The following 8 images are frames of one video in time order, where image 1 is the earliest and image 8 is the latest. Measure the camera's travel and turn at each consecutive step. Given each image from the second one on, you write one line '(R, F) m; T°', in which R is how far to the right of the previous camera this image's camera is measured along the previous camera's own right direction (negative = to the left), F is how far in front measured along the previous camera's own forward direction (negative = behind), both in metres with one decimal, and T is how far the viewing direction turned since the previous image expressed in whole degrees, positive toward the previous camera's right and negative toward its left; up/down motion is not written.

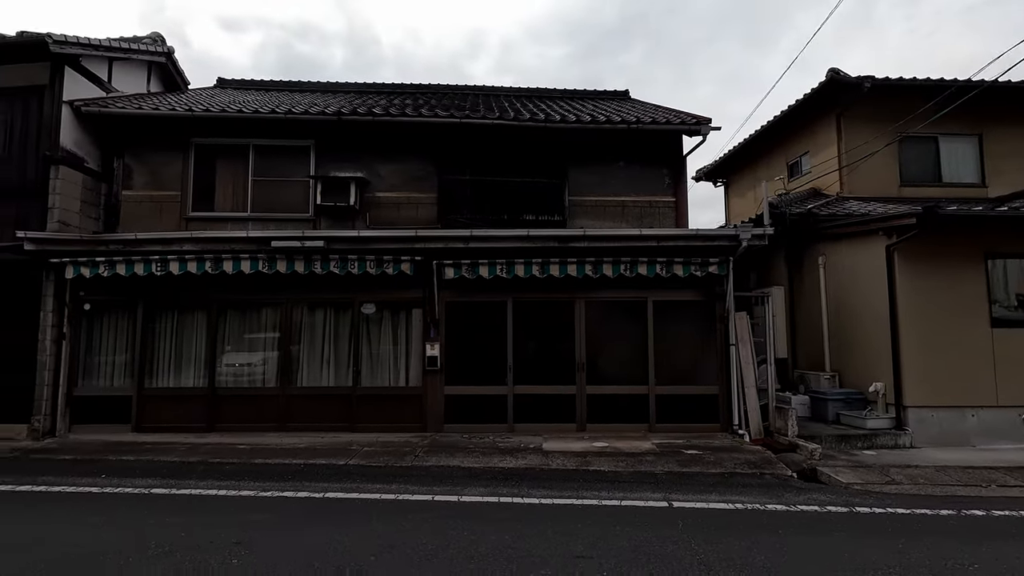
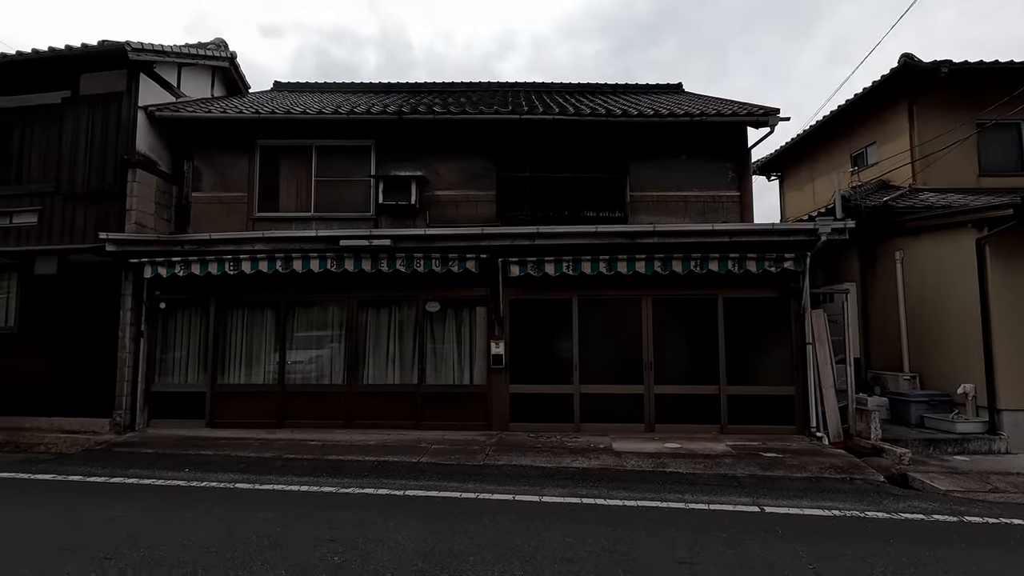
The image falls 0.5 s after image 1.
(-0.5, +0.1) m; -3°
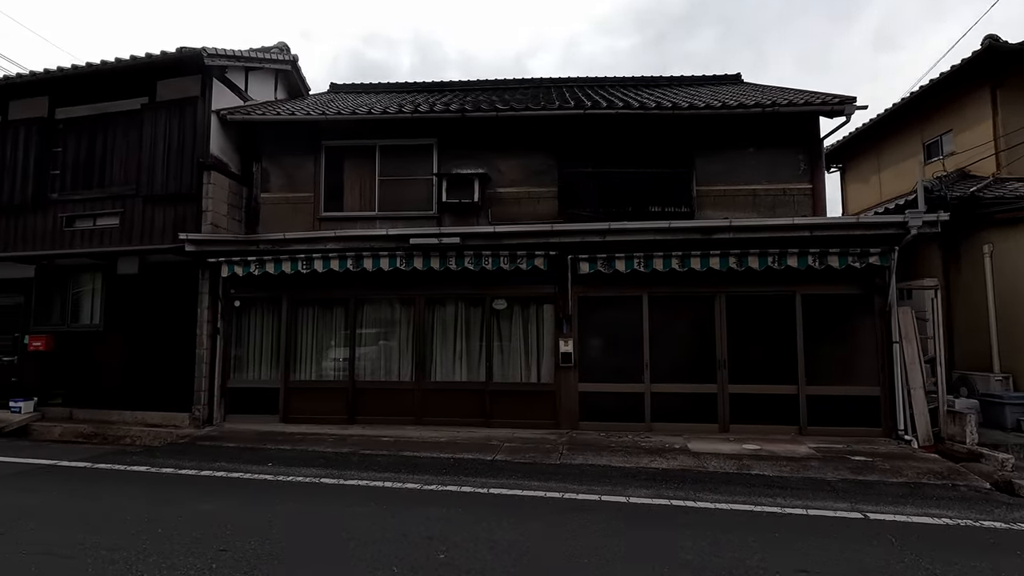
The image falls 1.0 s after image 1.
(-0.5, 0.0) m; -4°
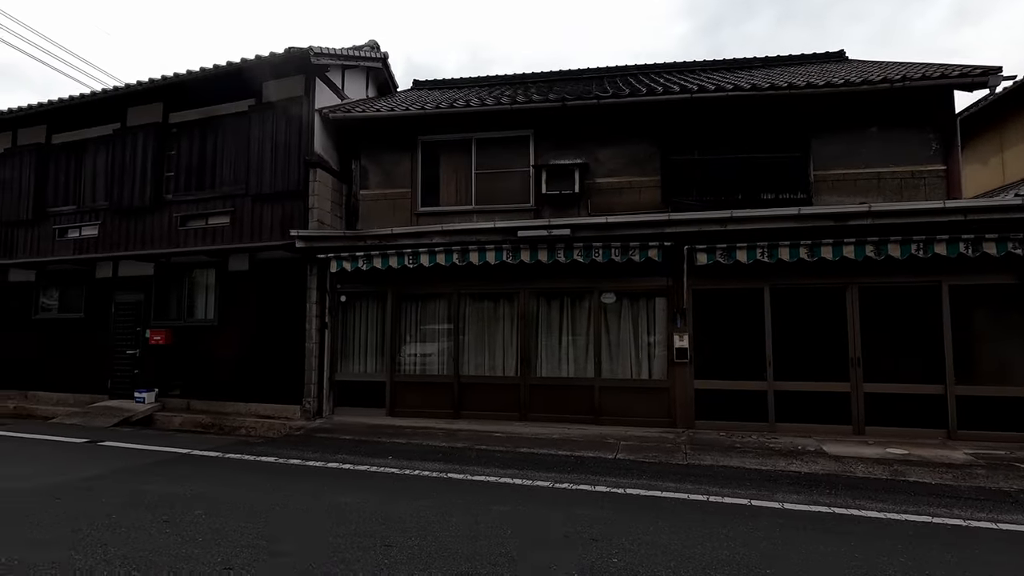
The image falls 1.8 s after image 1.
(-0.9, +0.2) m; -5°
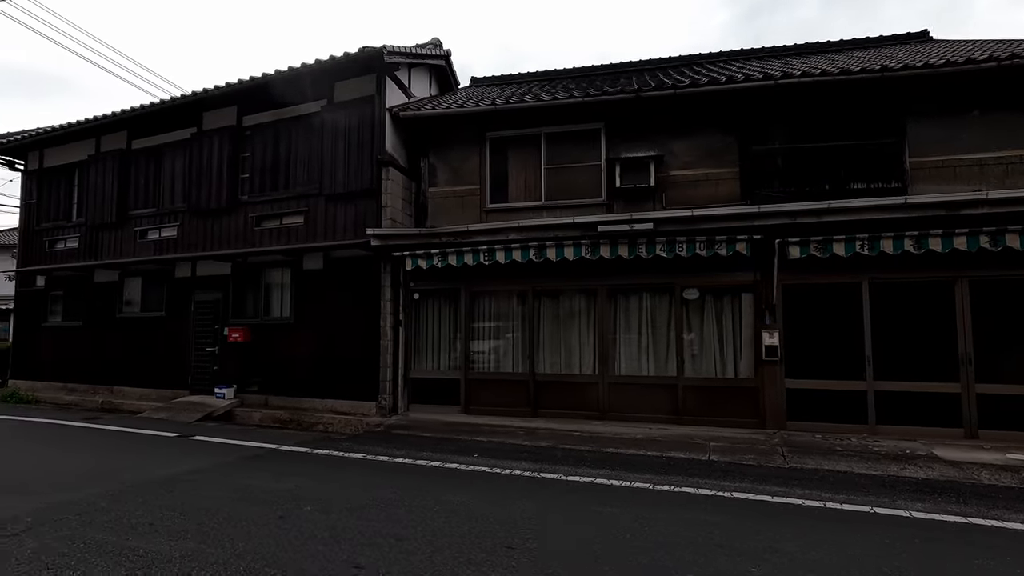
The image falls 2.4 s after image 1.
(-0.6, +0.1) m; -4°
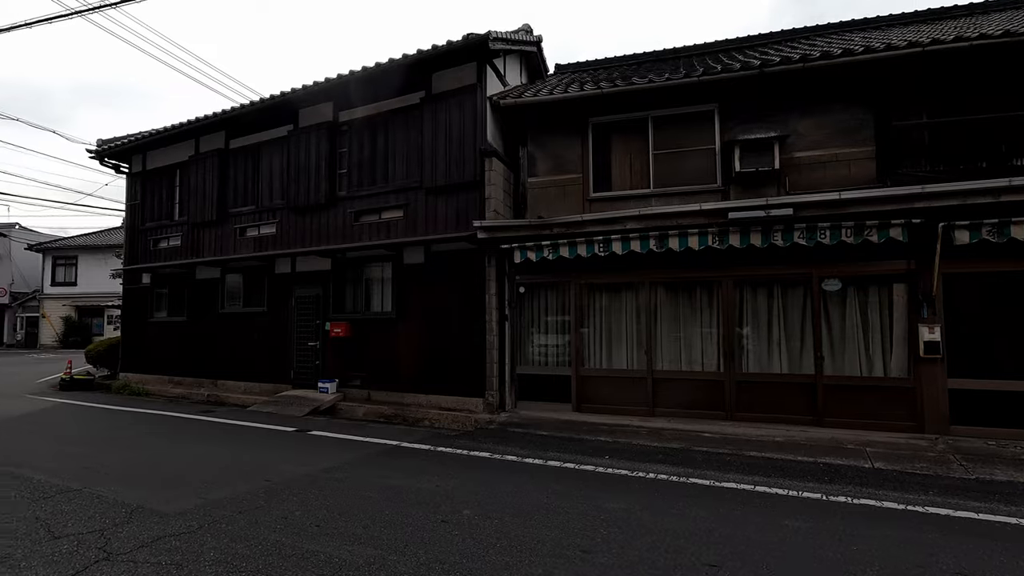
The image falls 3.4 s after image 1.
(-1.0, +0.3) m; -5°
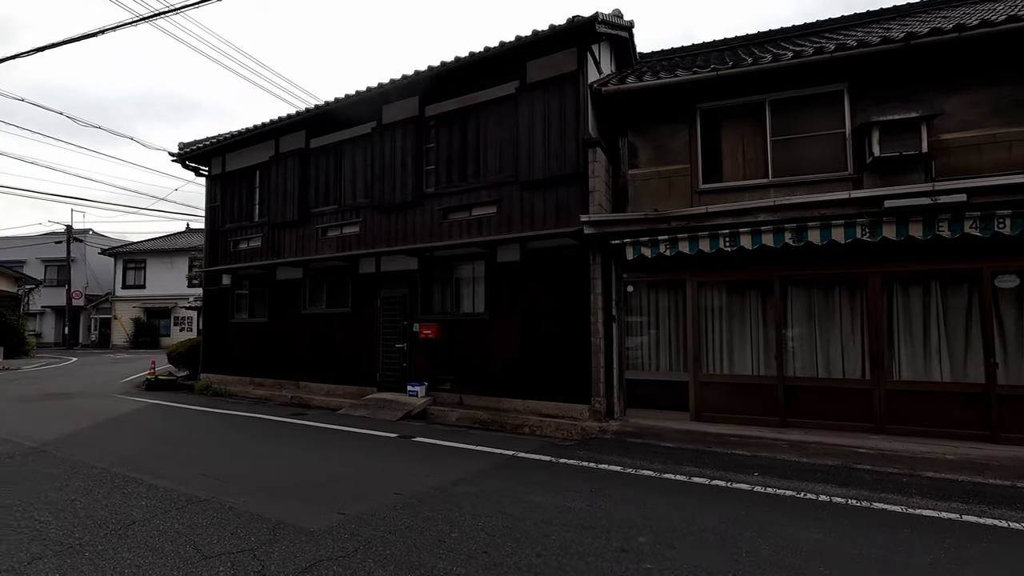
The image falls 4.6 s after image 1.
(-1.0, +0.5) m; -4°
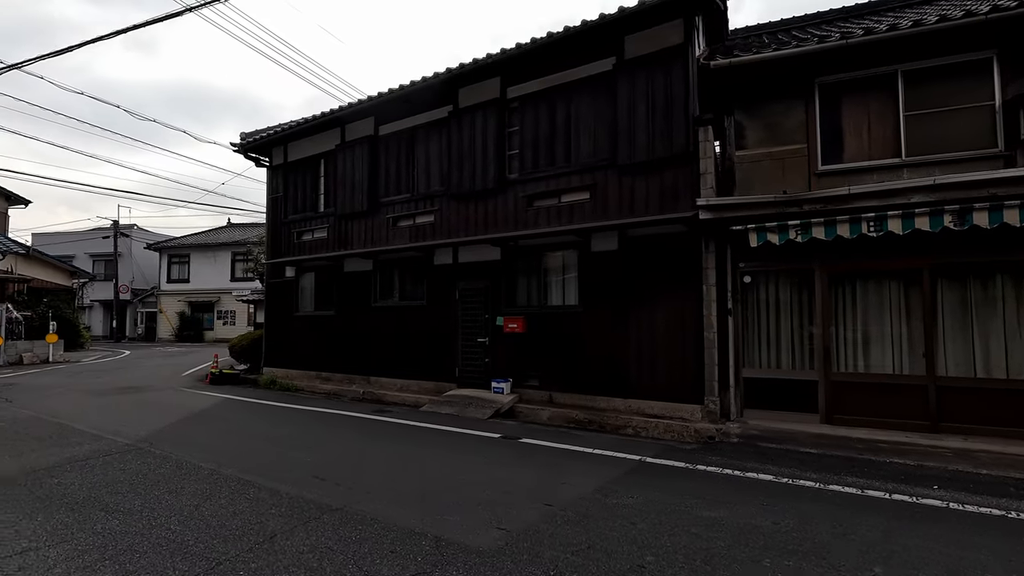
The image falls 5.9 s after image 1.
(-1.2, +0.5) m; -2°
